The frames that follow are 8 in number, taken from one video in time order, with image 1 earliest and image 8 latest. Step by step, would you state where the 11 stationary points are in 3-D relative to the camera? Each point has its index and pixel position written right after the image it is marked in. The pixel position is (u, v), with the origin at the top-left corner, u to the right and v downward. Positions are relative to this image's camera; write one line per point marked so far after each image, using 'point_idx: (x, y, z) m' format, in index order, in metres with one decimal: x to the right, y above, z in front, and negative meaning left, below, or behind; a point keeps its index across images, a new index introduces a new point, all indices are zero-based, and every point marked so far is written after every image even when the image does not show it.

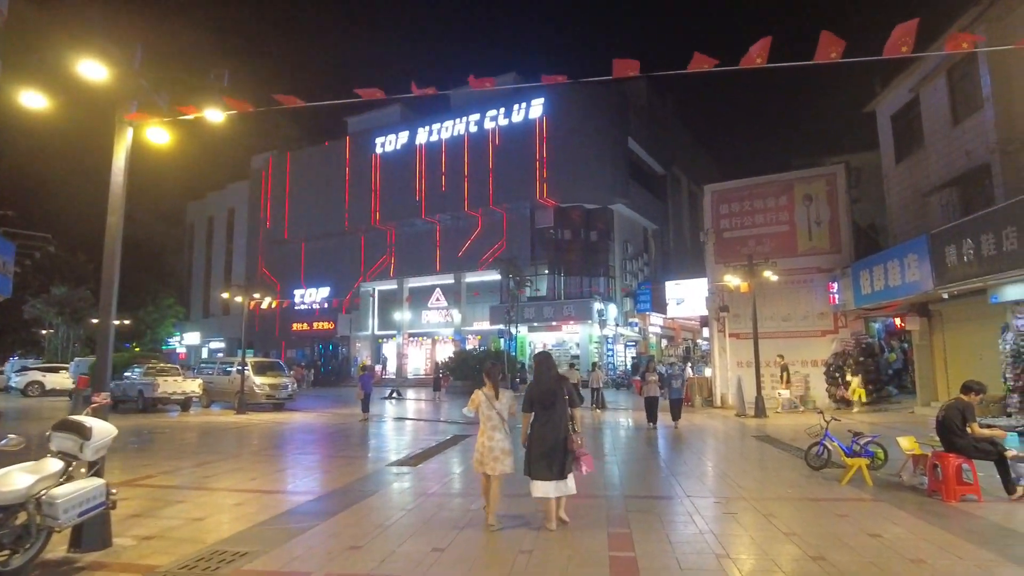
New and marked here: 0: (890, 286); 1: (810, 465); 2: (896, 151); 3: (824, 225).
0: (+8.4, +0.1, +14.9) m
1: (+3.7, -2.2, +8.2) m
2: (+10.4, +3.7, +18.1) m
3: (+8.8, +1.8, +18.9) m
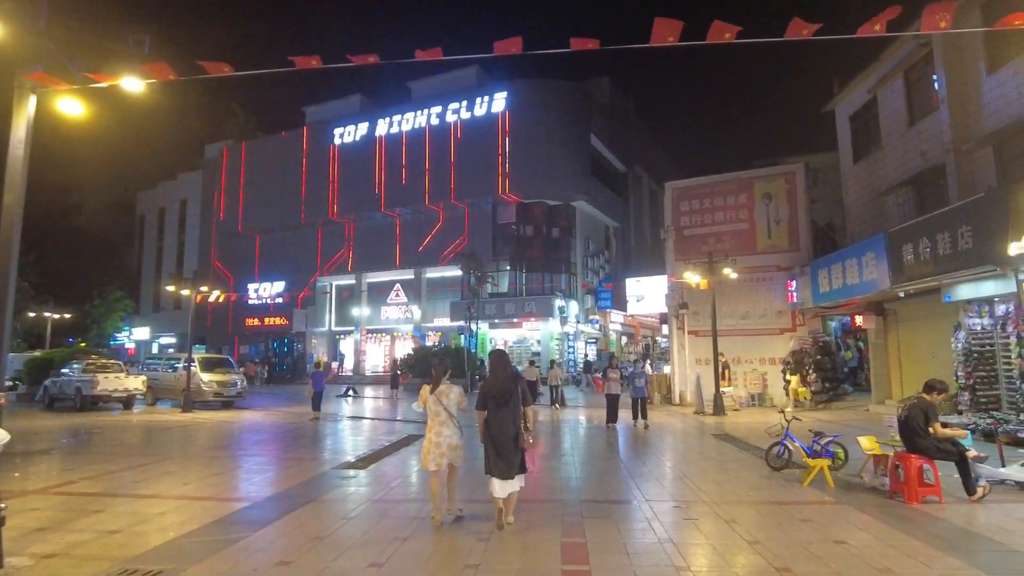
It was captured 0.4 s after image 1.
0: (+7.5, +0.1, +14.9) m
1: (+3.1, -2.1, +8.0) m
2: (+9.3, +3.7, +18.2) m
3: (+7.7, +1.8, +18.9) m
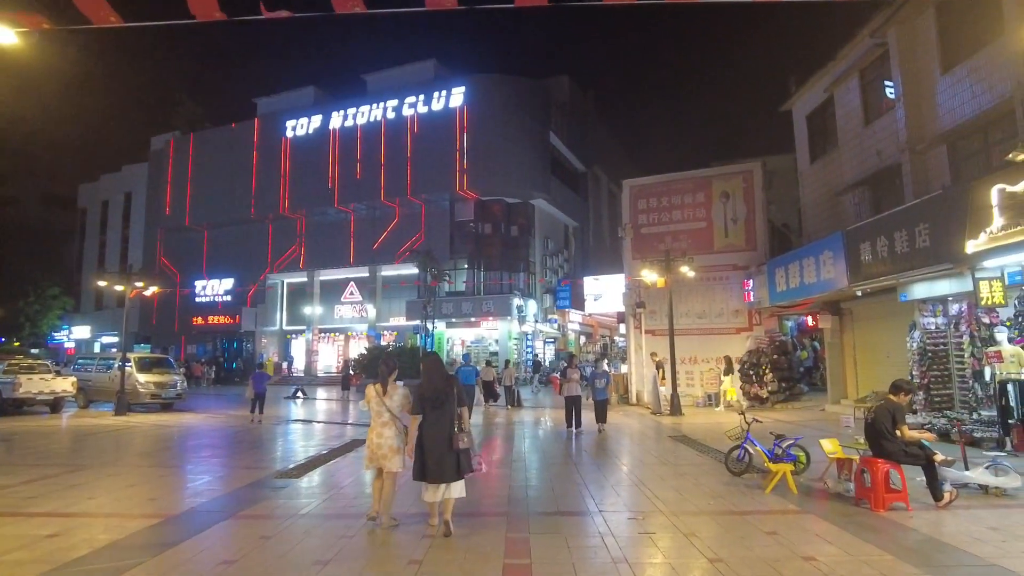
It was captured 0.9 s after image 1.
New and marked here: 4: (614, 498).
0: (+6.5, +0.1, +14.8) m
1: (+2.5, -2.1, +7.7) m
2: (+8.1, +3.7, +18.2) m
3: (+6.4, +1.9, +18.8) m
4: (+1.0, -2.1, +6.8) m
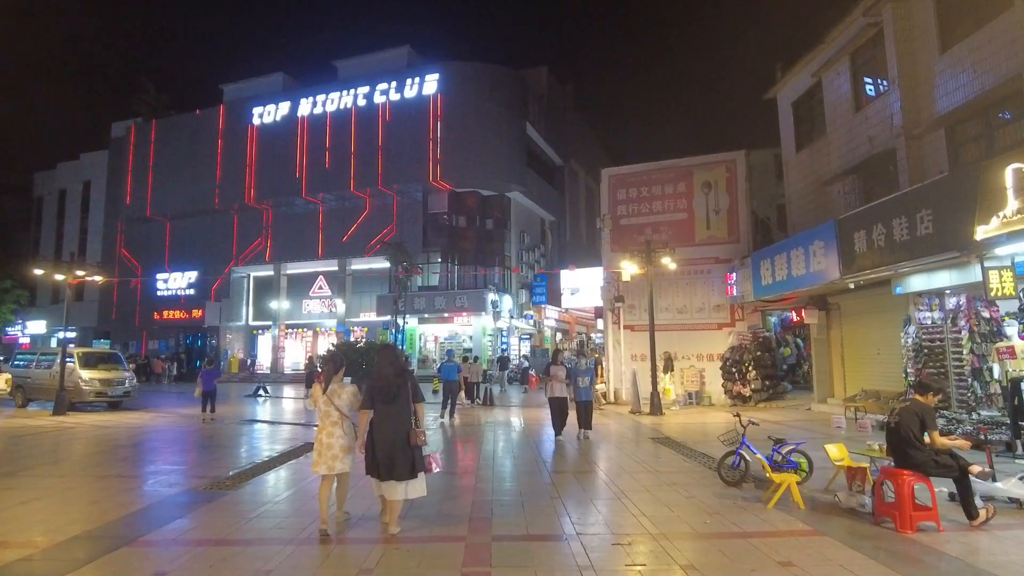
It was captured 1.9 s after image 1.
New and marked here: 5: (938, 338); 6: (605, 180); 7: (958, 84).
0: (+5.9, +0.3, +14.1) m
1: (+2.1, -1.9, +6.8) m
2: (+7.4, +3.9, +17.5) m
3: (+5.7, +2.0, +18.1) m
4: (+0.7, -2.0, +5.8) m
5: (+7.3, -0.9, +11.4) m
6: (+2.7, +3.1, +19.2) m
7: (+7.6, +3.5, +11.4) m
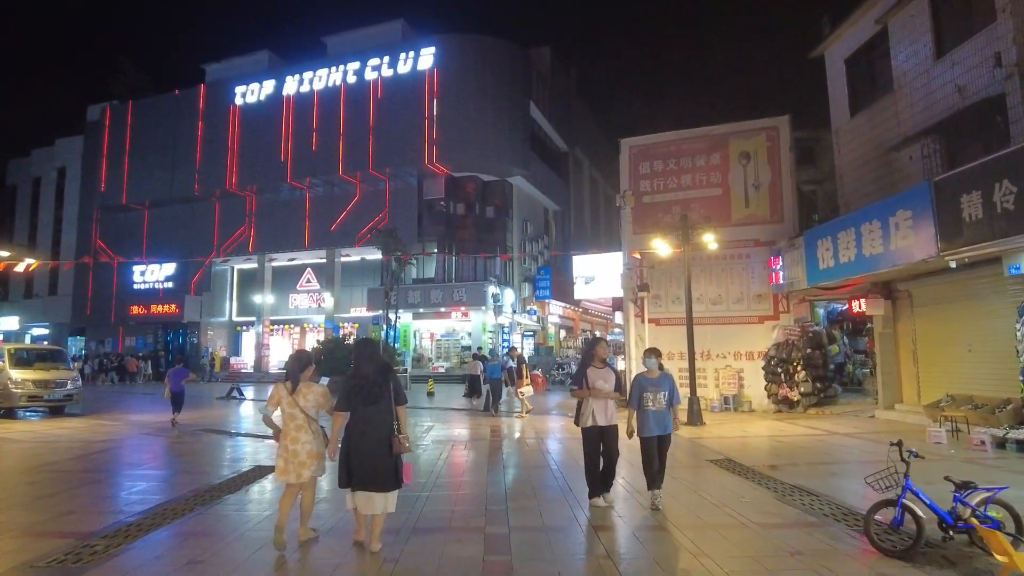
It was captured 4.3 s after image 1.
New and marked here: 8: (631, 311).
0: (+6.1, +0.6, +11.5) m
1: (+2.3, -1.6, +4.2) m
2: (+7.6, +4.2, +15.0) m
3: (+5.9, +2.3, +15.6) m
4: (+0.9, -1.7, +3.3) m
5: (+7.4, -0.6, +8.9) m
6: (+2.8, +3.4, +16.7) m
7: (+7.8, +3.8, +8.9) m
8: (+2.9, -0.6, +16.3) m
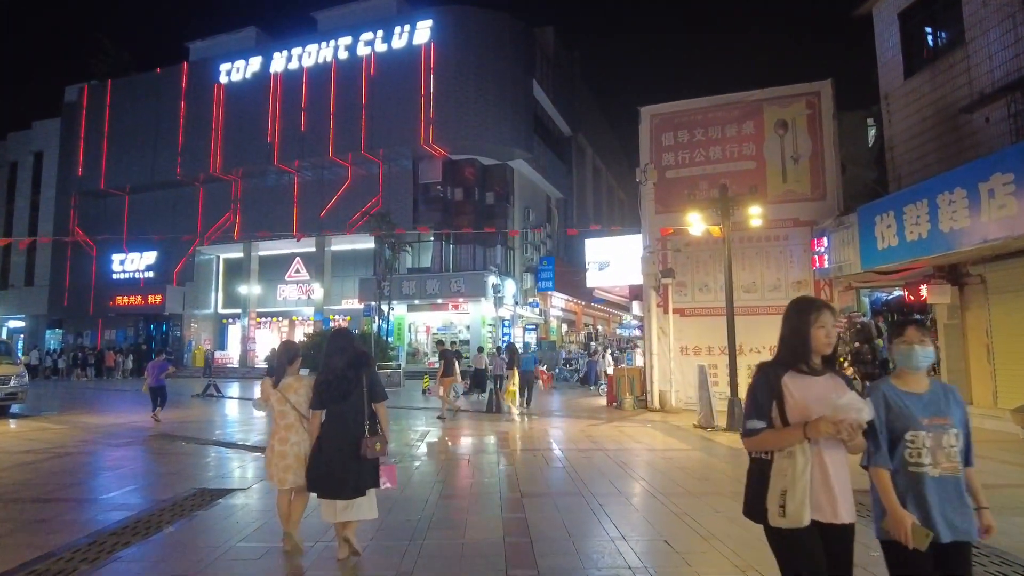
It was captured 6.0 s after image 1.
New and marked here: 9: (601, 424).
0: (+6.3, +0.8, +9.7) m
1: (+2.5, -1.4, +2.4) m
2: (+7.8, +4.5, +13.2) m
3: (+6.0, +2.6, +13.7) m
4: (+1.1, -1.5, +1.5) m
5: (+7.6, -0.3, +7.1) m
6: (+3.0, +3.7, +14.8) m
7: (+8.0, +4.0, +7.1) m
8: (+3.1, -0.3, +14.5) m
9: (+1.7, -2.6, +12.8) m
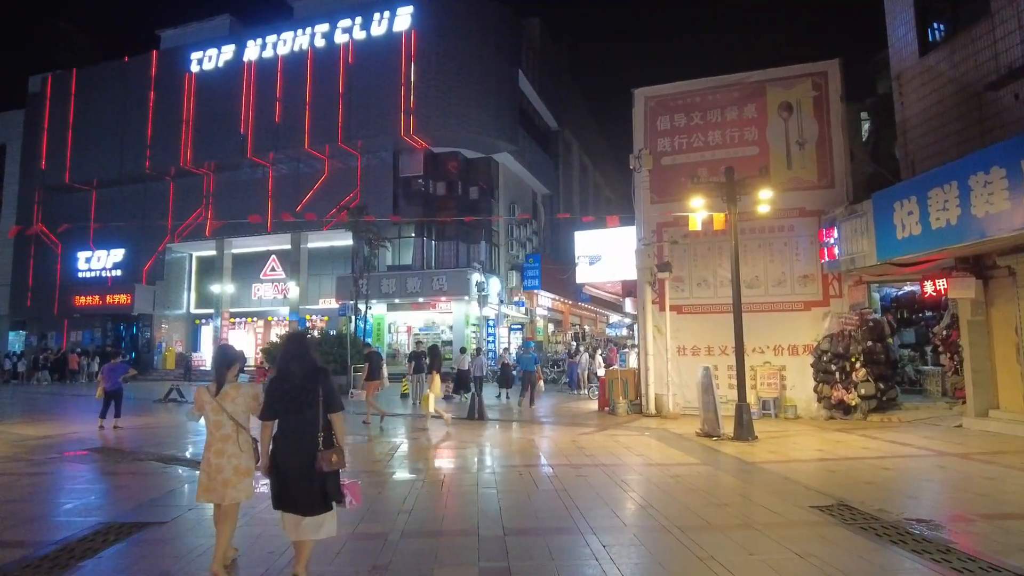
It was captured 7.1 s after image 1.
0: (+6.0, +0.9, +8.7) m
1: (+2.5, -1.3, +1.3) m
2: (+7.4, +4.6, +12.2) m
3: (+5.7, +2.7, +12.7) m
4: (+1.1, -1.3, +0.4) m
5: (+7.5, -0.2, +6.2) m
6: (+2.6, +3.8, +13.8) m
7: (+7.8, +4.1, +6.1) m
8: (+2.7, -0.2, +13.4) m
9: (+1.4, -2.5, +11.7) m
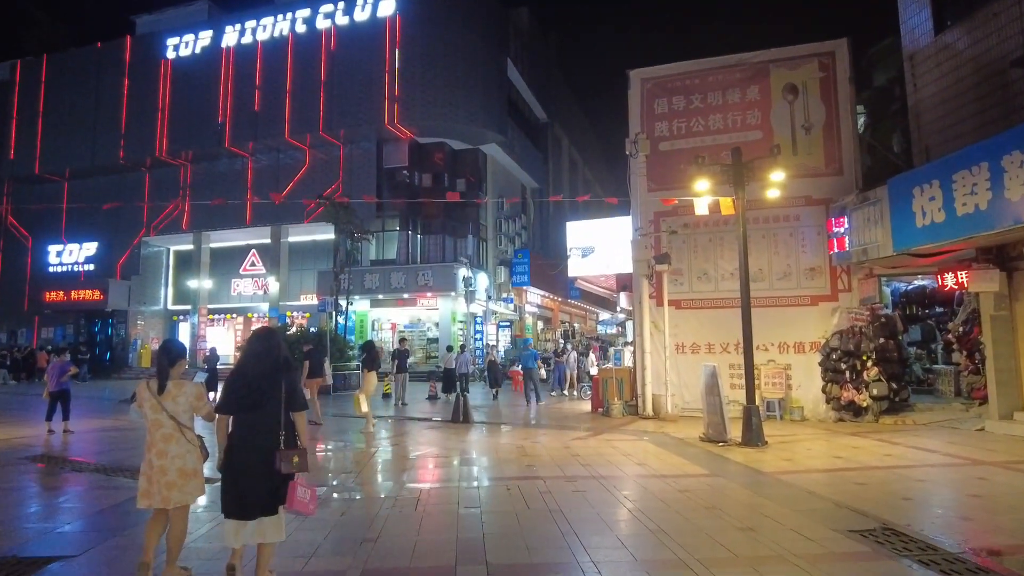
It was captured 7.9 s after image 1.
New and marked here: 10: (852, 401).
0: (+5.9, +1.0, +8.0) m
1: (+2.4, -1.2, +0.5) m
2: (+7.2, +4.7, +11.5) m
3: (+5.5, +2.8, +11.9) m
4: (+1.0, -1.3, -0.5) m
5: (+7.3, -0.1, +5.4) m
6: (+2.4, +3.9, +12.9) m
7: (+7.7, +4.2, +5.4) m
8: (+2.5, 0.0, +12.6) m
9: (+1.2, -2.4, +10.8) m
10: (+5.6, -1.9, +11.0) m
